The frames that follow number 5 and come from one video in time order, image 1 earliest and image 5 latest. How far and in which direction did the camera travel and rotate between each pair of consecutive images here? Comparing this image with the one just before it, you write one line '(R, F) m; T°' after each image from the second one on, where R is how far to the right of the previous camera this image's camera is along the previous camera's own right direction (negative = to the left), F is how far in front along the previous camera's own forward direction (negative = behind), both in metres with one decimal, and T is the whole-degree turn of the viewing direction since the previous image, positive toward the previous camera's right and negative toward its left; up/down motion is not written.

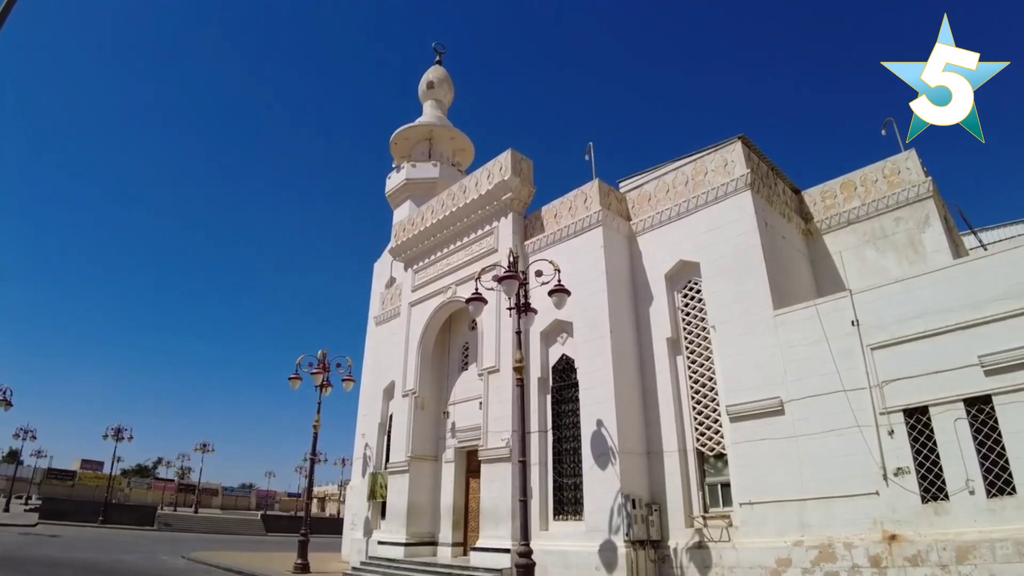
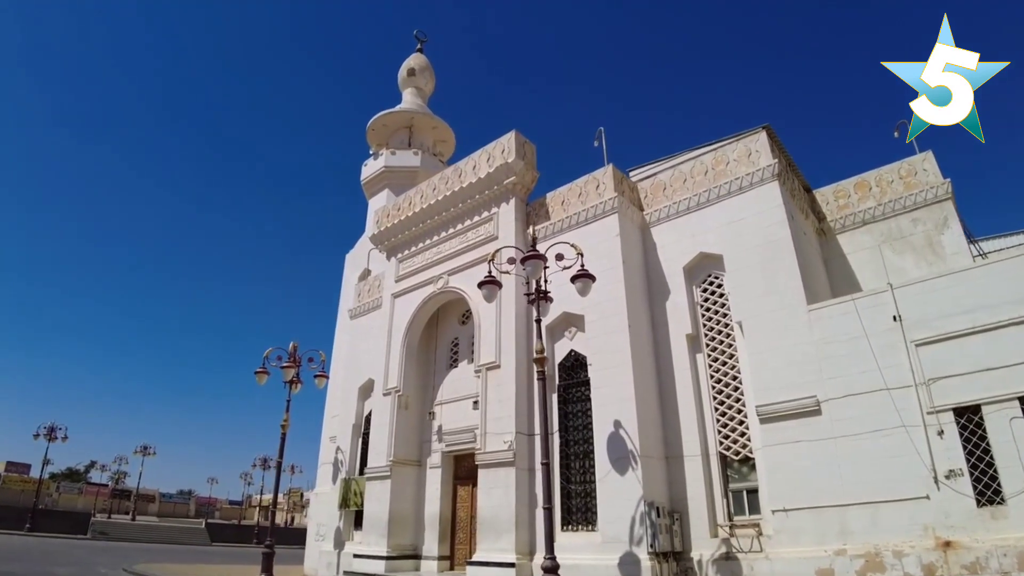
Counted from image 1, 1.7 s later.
(-1.0, +0.9) m; +5°
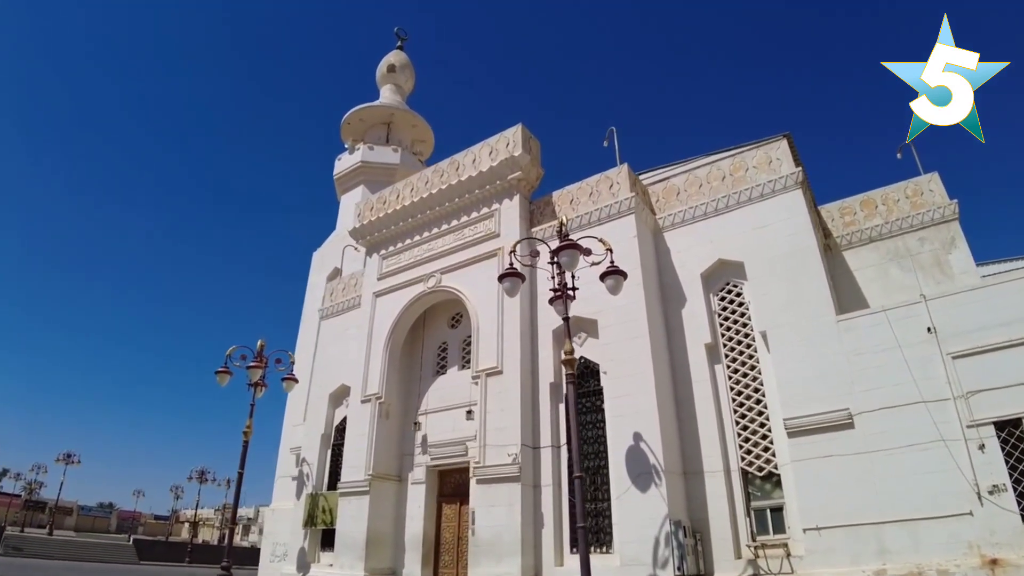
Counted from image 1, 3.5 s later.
(-1.1, +0.8) m; +6°
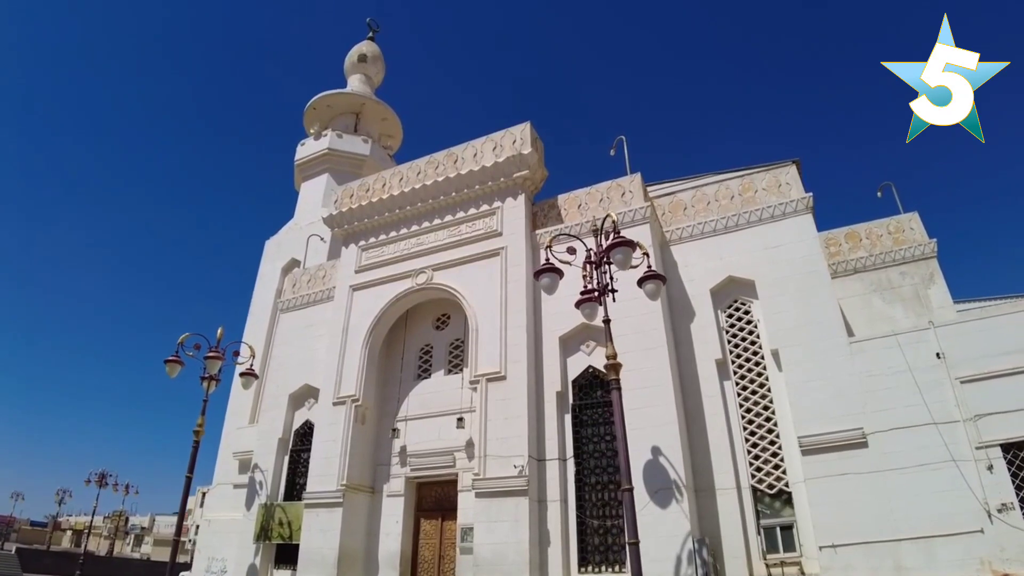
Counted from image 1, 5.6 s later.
(-1.5, +0.6) m; +8°
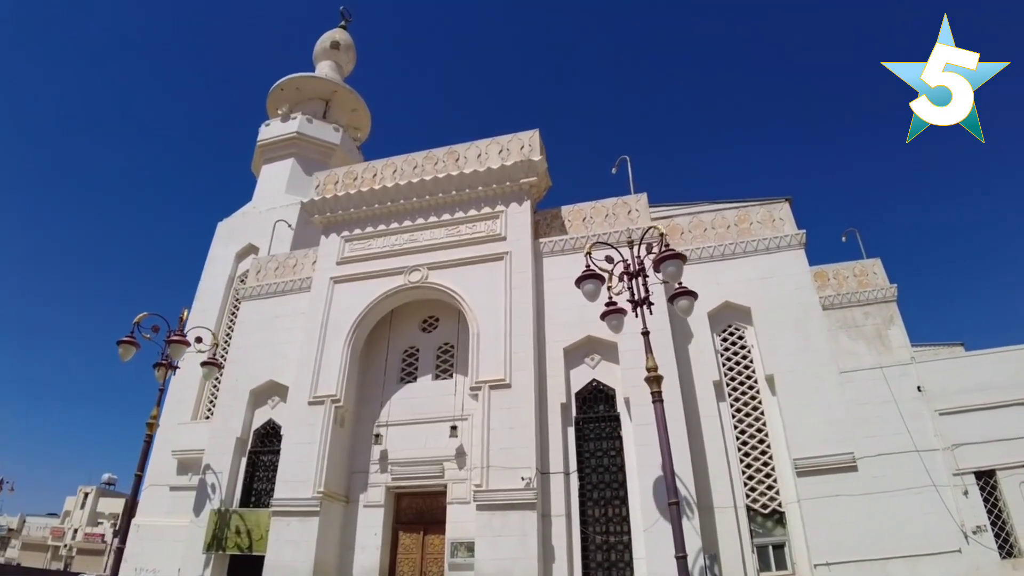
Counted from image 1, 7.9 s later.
(-1.5, +0.4) m; +9°
